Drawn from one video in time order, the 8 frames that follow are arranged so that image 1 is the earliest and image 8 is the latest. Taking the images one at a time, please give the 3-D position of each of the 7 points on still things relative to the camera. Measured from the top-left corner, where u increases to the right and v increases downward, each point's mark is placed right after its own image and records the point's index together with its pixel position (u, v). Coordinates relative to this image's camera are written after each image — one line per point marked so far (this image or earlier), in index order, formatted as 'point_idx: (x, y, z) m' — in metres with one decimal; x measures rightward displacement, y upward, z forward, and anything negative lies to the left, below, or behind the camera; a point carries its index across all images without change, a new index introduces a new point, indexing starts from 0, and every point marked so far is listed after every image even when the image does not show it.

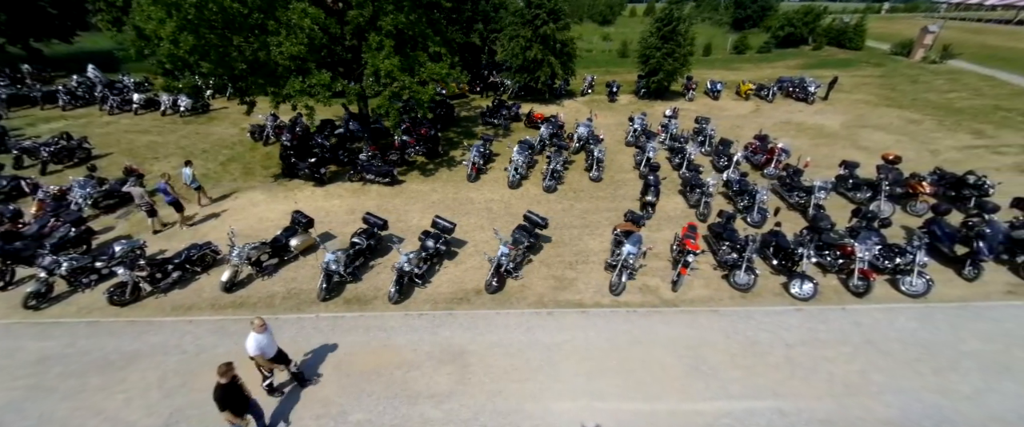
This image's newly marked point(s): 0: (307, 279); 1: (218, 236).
0: (-4.4, -1.4, +9.1) m
1: (-7.6, -0.6, +10.8) m
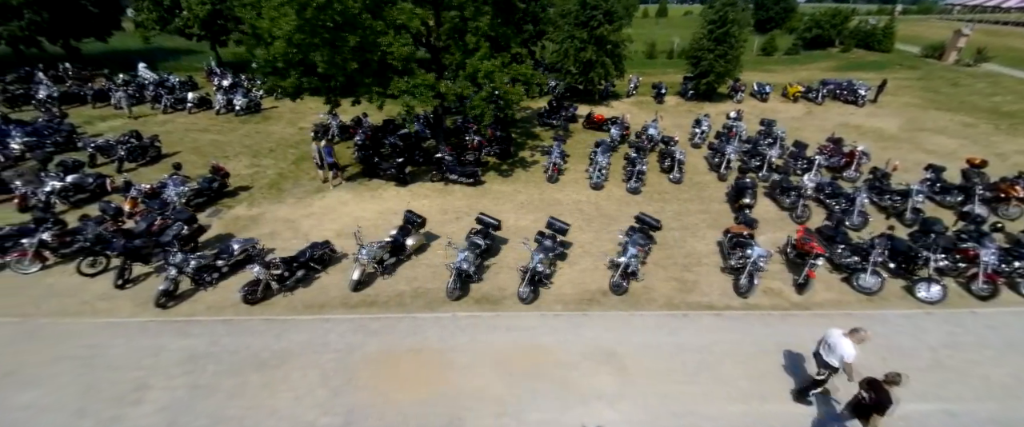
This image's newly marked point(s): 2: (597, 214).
0: (-1.8, -1.4, +9.1) m
1: (-5.0, -0.6, +10.8) m
2: (+2.4, 0.0, +11.7) m
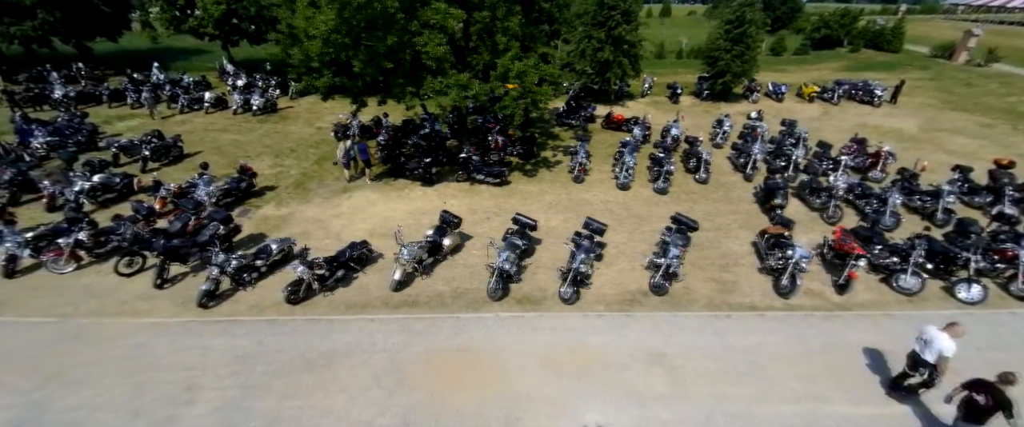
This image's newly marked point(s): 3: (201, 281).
0: (-0.9, -1.4, +9.1) m
1: (-4.2, -0.6, +10.8) m
2: (+3.2, 0.0, +11.7) m
3: (-6.8, -1.5, +9.2) m
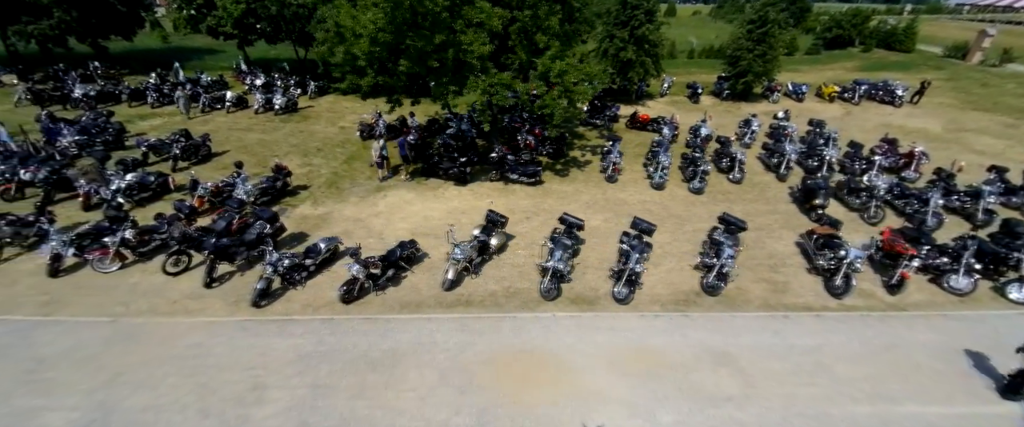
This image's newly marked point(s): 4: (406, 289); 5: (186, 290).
0: (+0.1, -1.4, +9.0) m
1: (-3.1, -0.5, +10.7) m
2: (+4.3, 0.0, +11.7) m
3: (-5.7, -1.5, +9.2) m
4: (-2.2, -1.6, +8.7) m
5: (-6.9, -1.6, +8.9) m
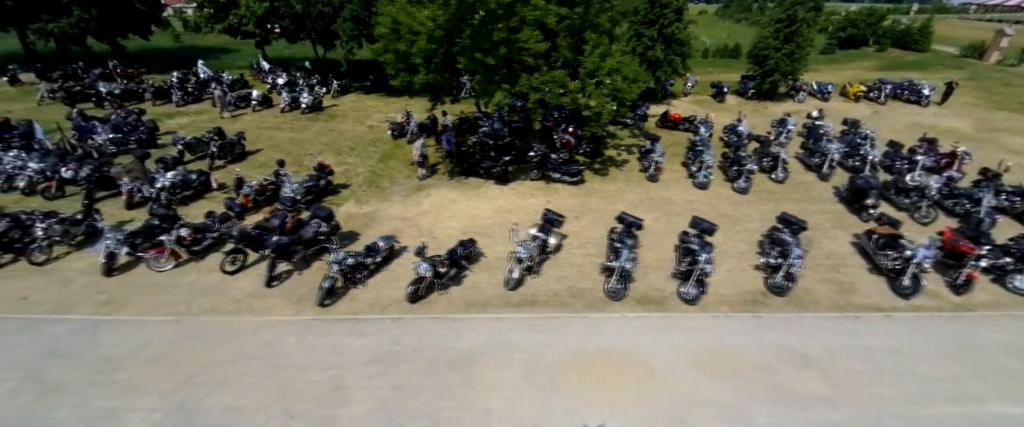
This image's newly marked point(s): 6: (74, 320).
0: (+1.4, -1.4, +8.9) m
1: (-1.8, -0.5, +10.7) m
2: (+5.6, 0.0, +11.6) m
3: (-4.4, -1.4, +9.1) m
4: (-0.9, -1.6, +8.6) m
5: (-5.6, -1.6, +8.8) m
6: (-8.5, -2.1, +8.0) m
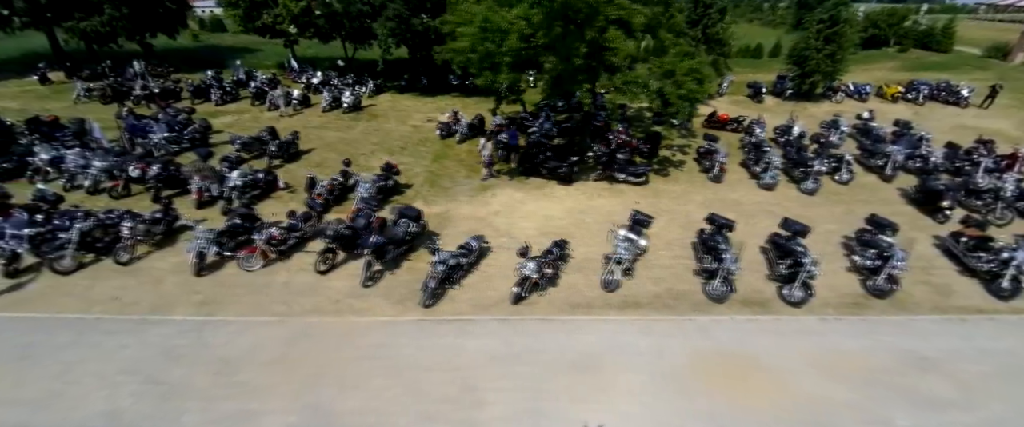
0: (+3.5, -1.4, +8.9) m
1: (+0.2, -0.5, +10.6) m
2: (+7.6, -0.1, +11.5) m
3: (-2.4, -1.4, +9.1) m
4: (+1.1, -1.6, +8.6) m
5: (-3.6, -1.6, +8.8) m
6: (-6.4, -2.1, +8.0) m
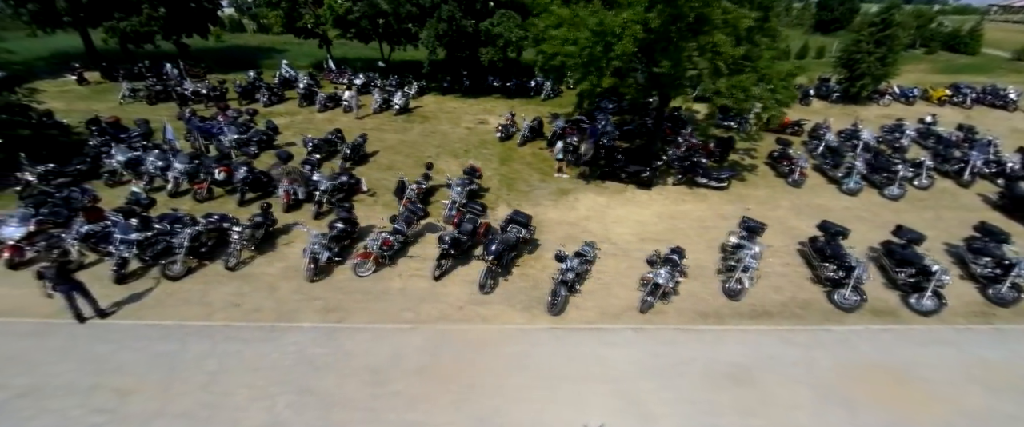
0: (+6.0, -1.6, +8.9) m
1: (+2.8, -0.7, +10.6) m
2: (+10.2, -0.2, +11.5) m
3: (+0.1, -1.6, +9.1) m
4: (+3.6, -1.7, +8.6) m
5: (-1.0, -1.7, +8.7) m
6: (-3.9, -2.2, +8.0) m
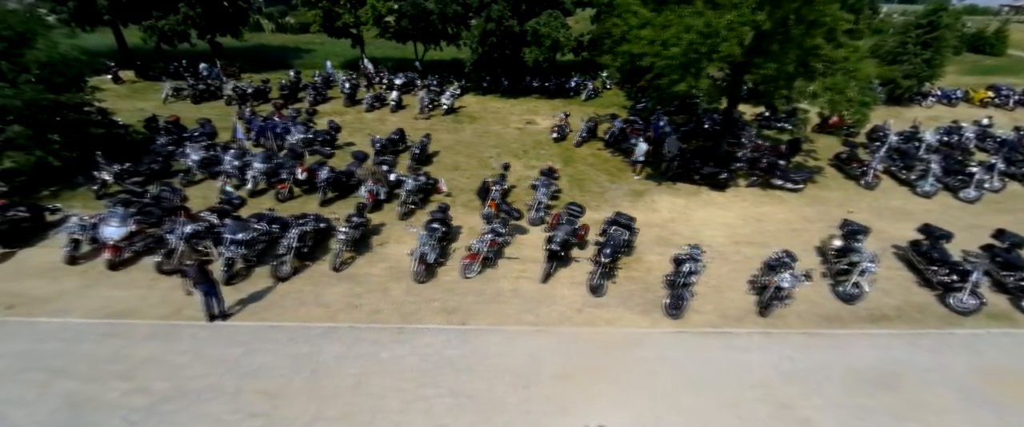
0: (+8.3, -1.6, +8.9) m
1: (+5.1, -0.7, +10.7) m
2: (+12.5, -0.3, +11.5) m
3: (+2.5, -1.6, +9.1) m
4: (+6.0, -1.8, +8.6) m
5: (+1.3, -1.8, +8.8) m
6: (-1.6, -2.2, +8.0) m
